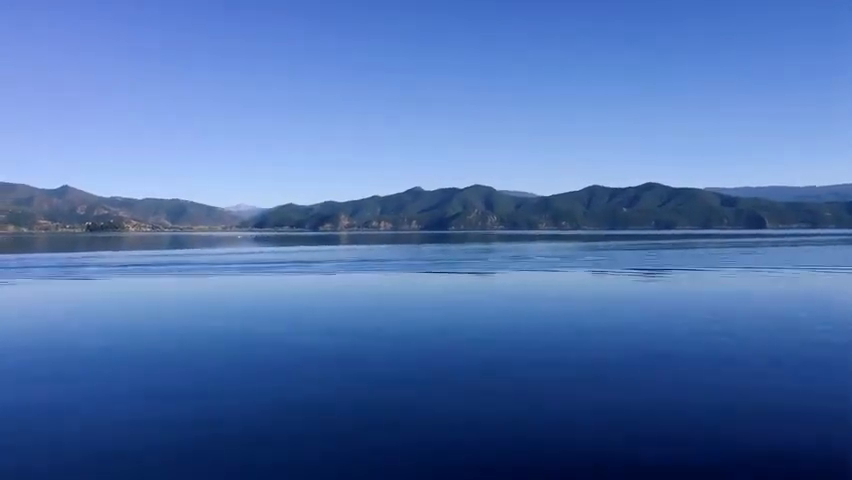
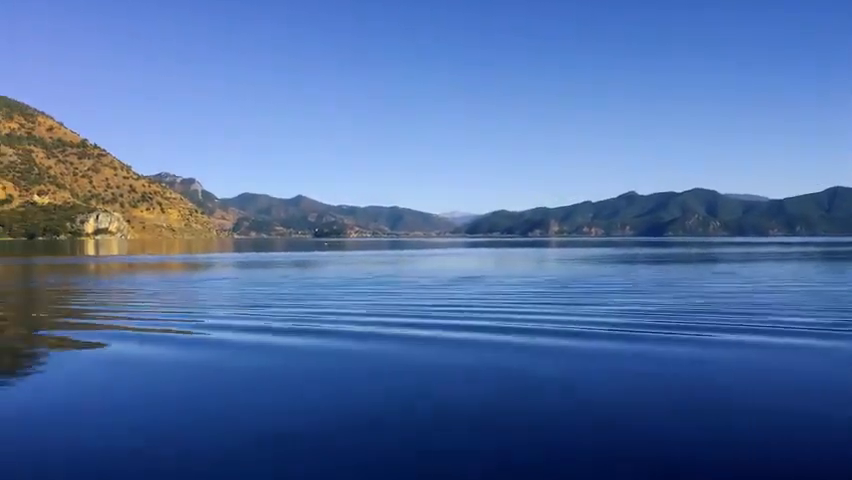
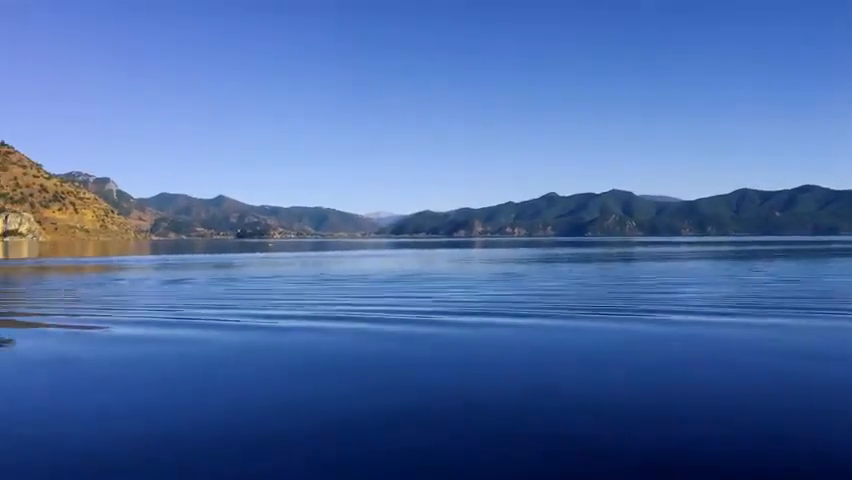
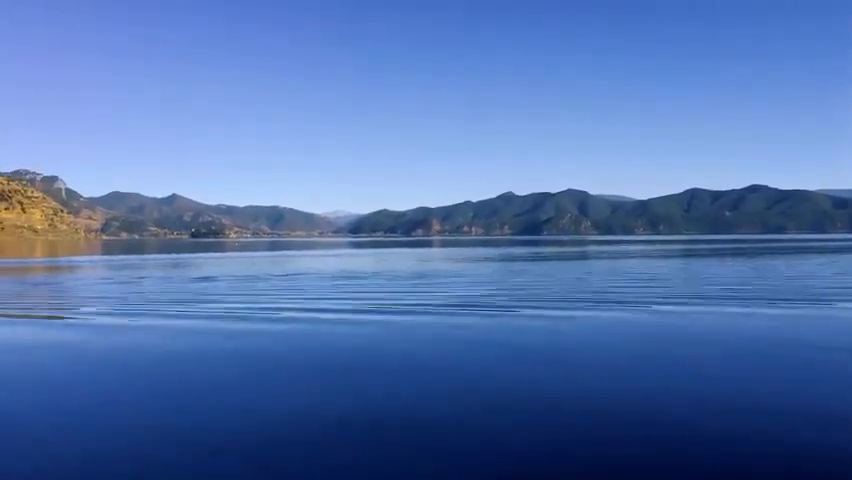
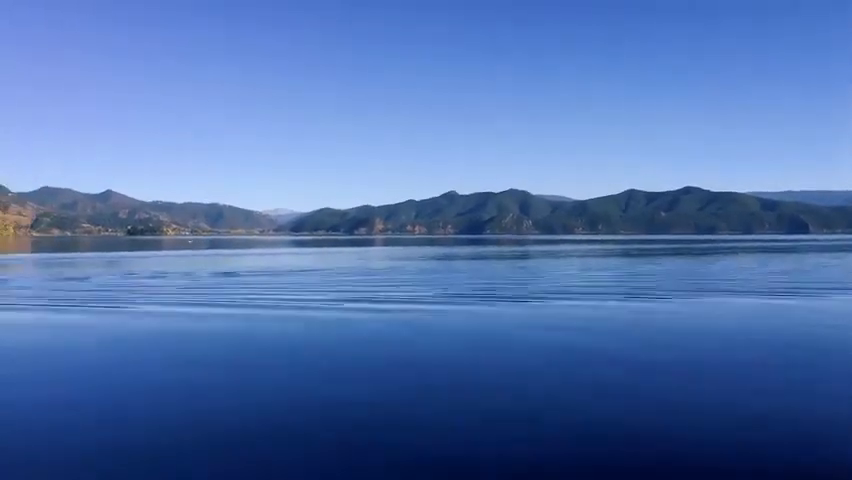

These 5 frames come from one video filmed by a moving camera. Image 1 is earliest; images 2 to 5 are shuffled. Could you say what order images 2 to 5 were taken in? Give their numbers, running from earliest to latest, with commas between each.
5, 4, 3, 2
